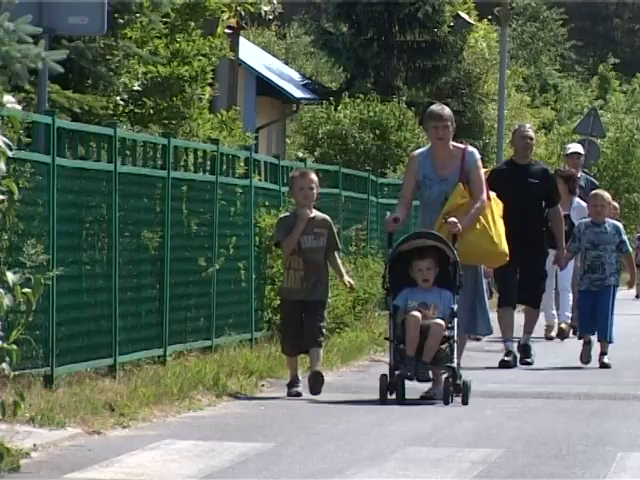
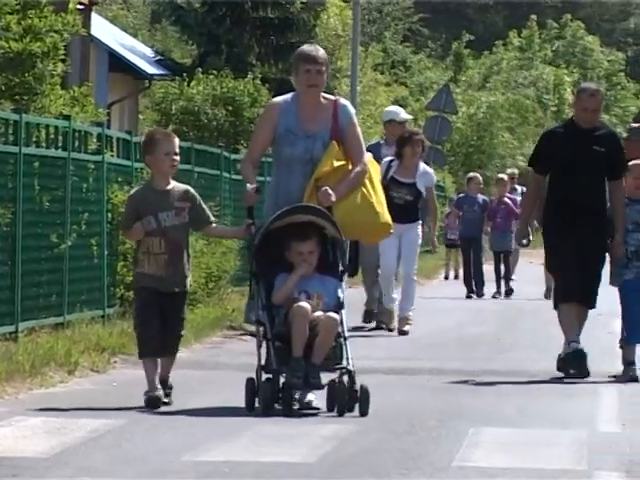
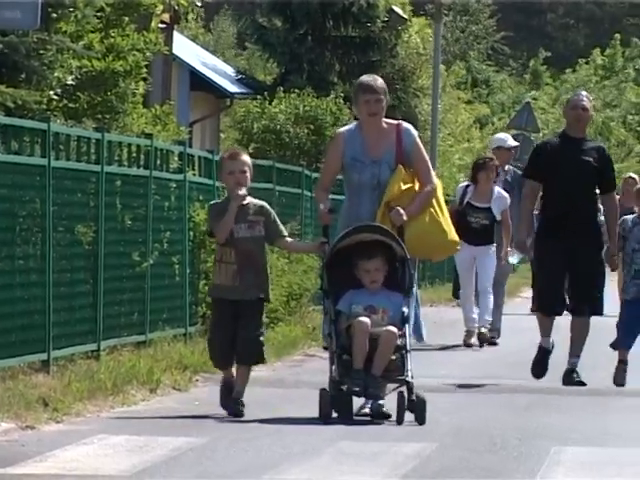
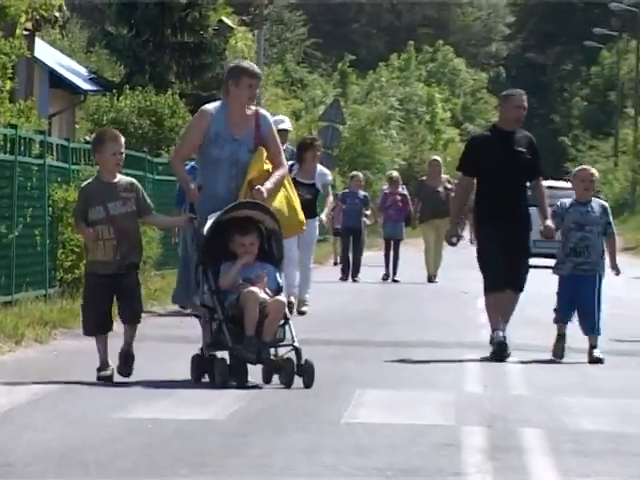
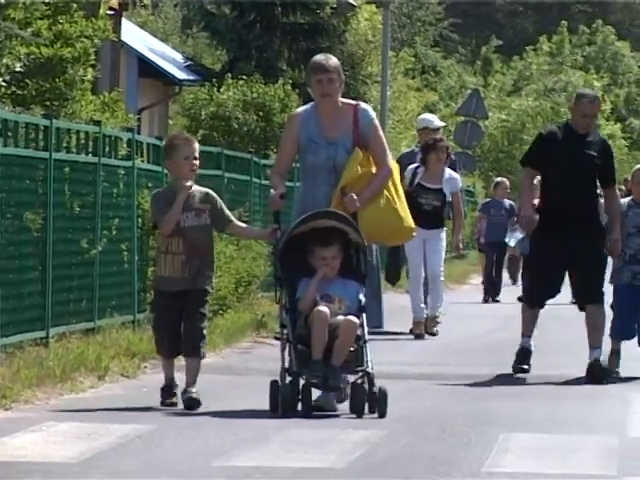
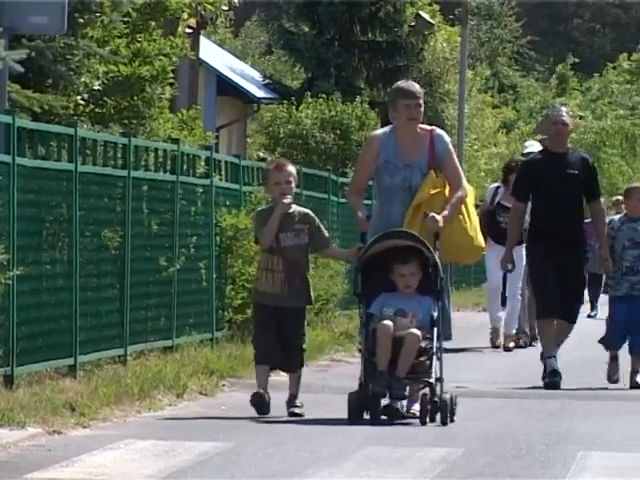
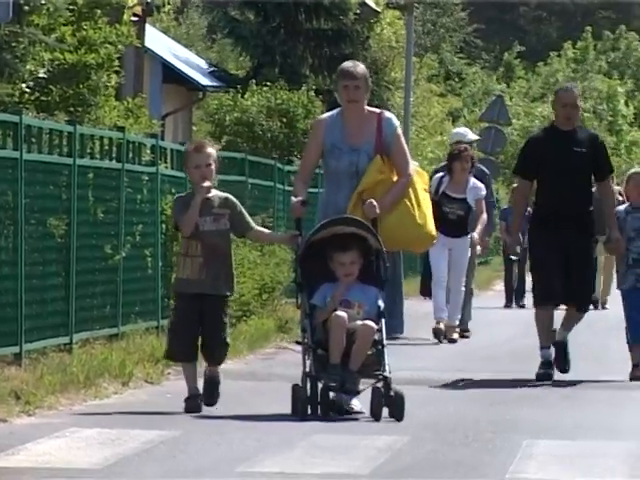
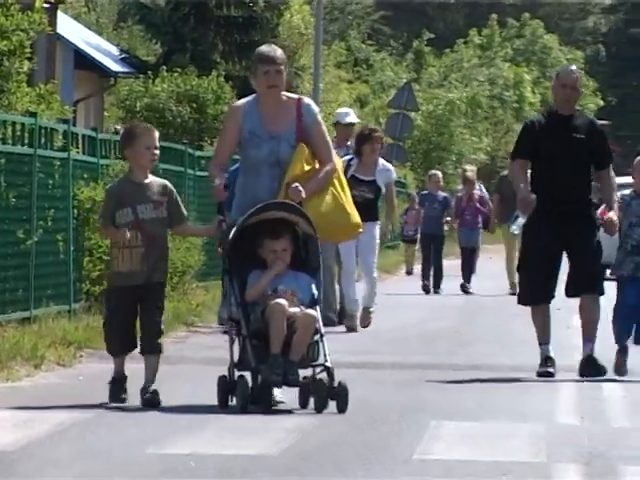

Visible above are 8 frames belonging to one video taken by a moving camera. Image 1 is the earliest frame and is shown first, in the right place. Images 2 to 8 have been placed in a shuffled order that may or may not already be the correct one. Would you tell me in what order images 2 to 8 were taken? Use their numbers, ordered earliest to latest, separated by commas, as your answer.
6, 3, 7, 5, 2, 8, 4
